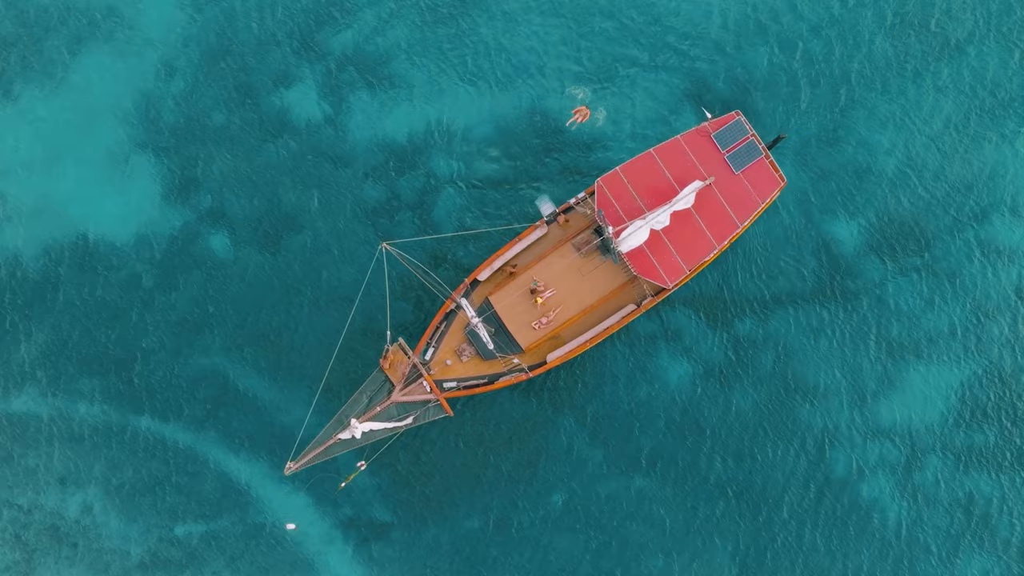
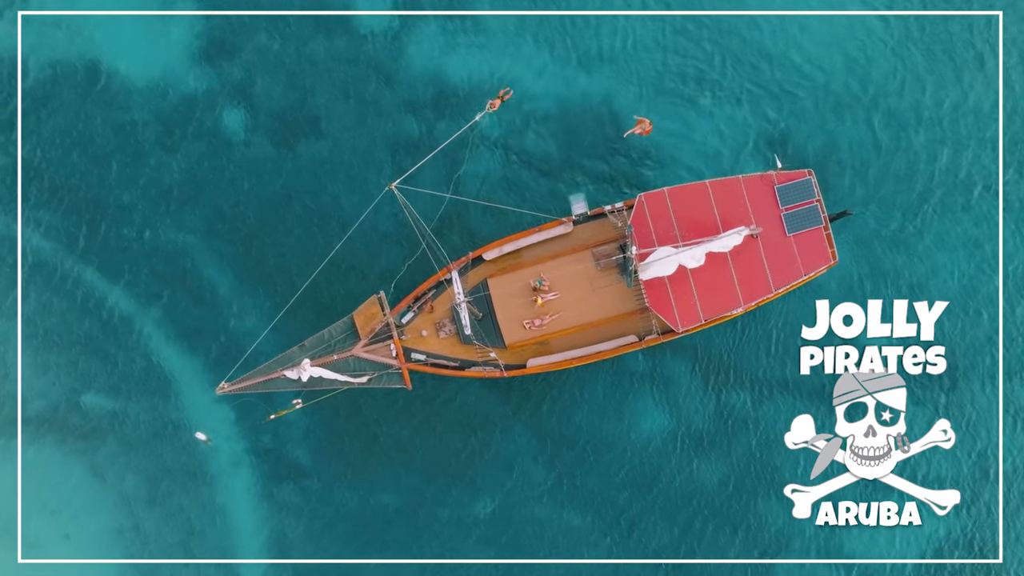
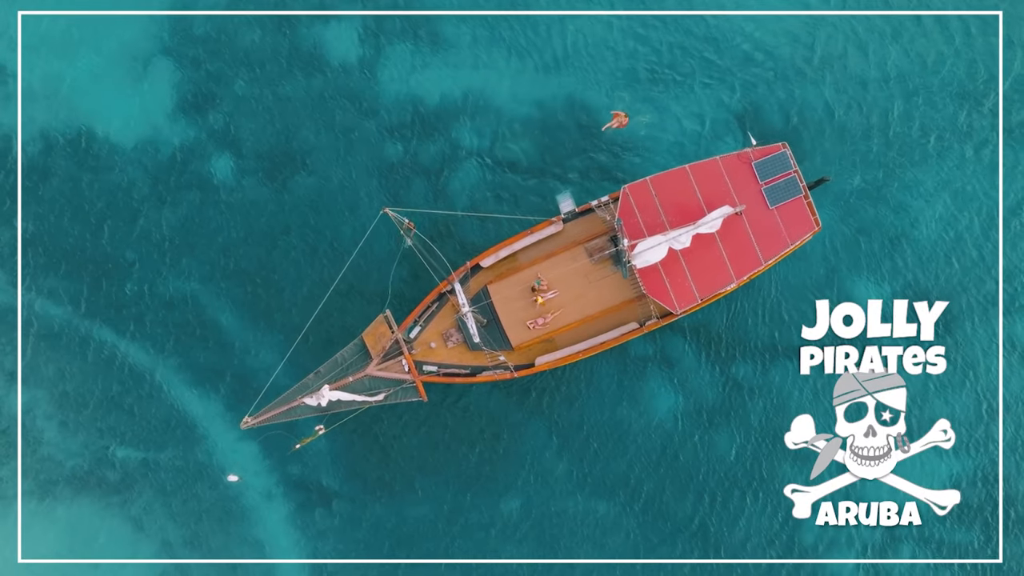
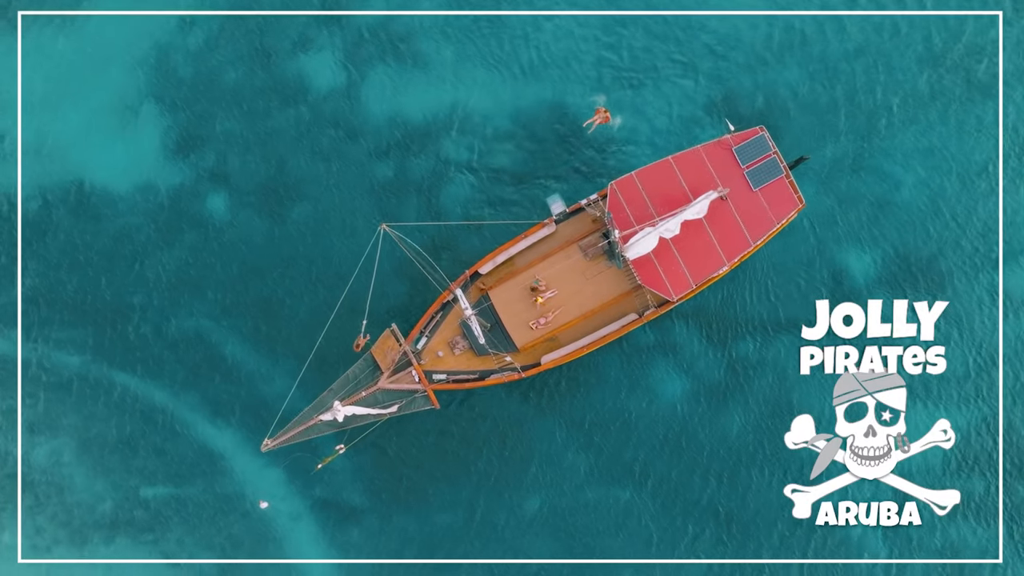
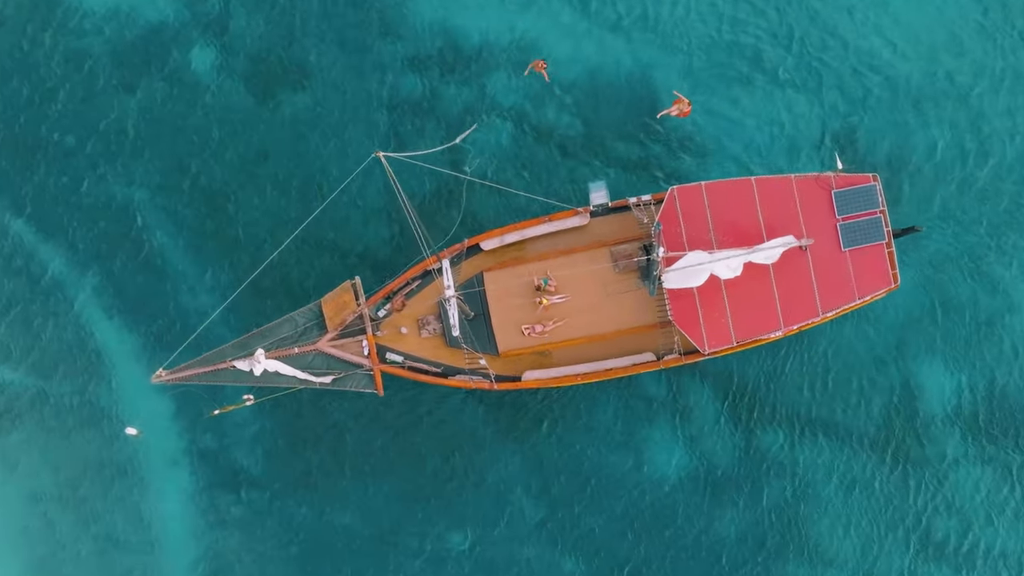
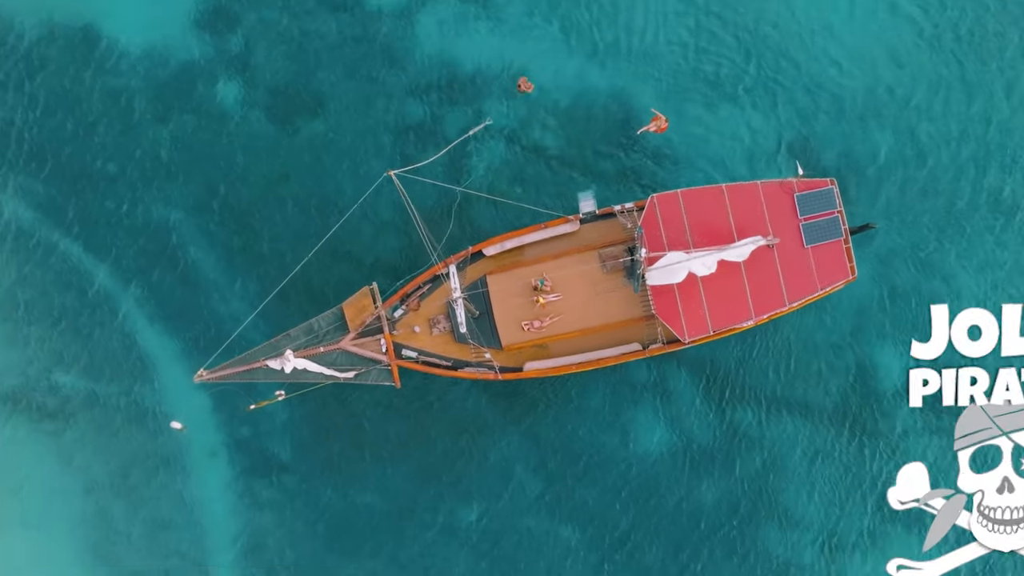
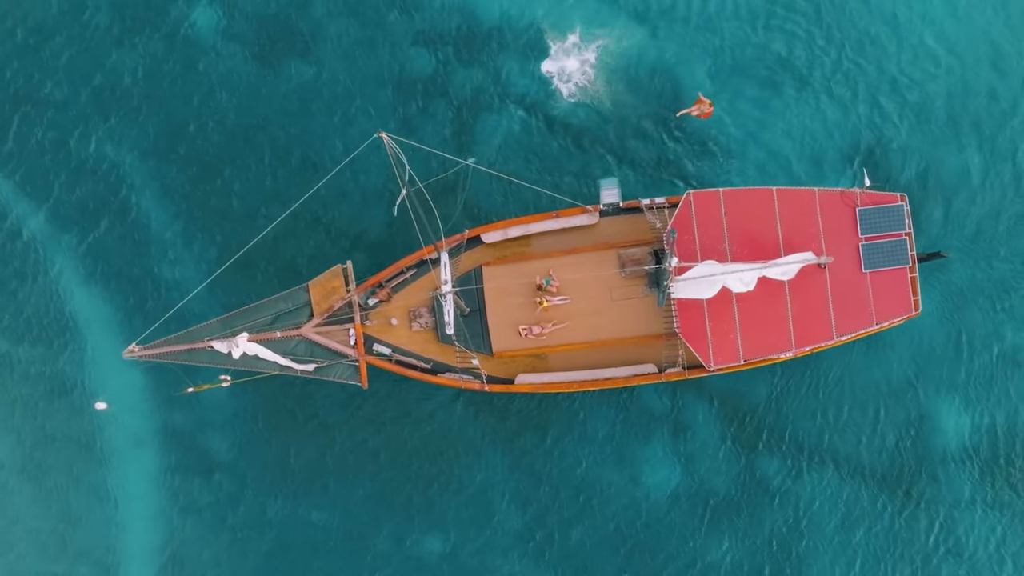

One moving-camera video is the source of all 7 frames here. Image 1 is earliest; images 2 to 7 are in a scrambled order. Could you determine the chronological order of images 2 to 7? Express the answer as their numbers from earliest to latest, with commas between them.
4, 3, 2, 6, 5, 7
